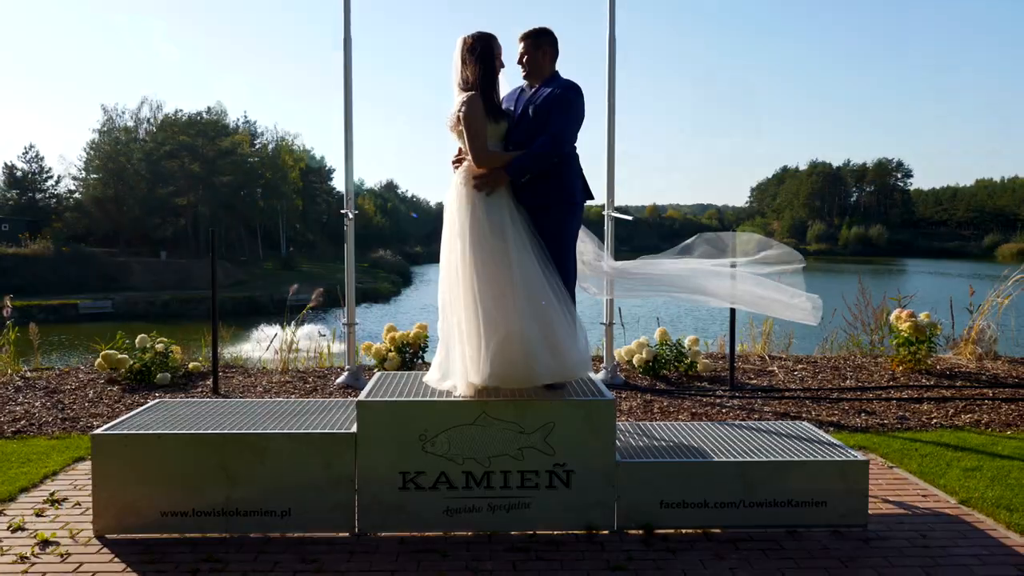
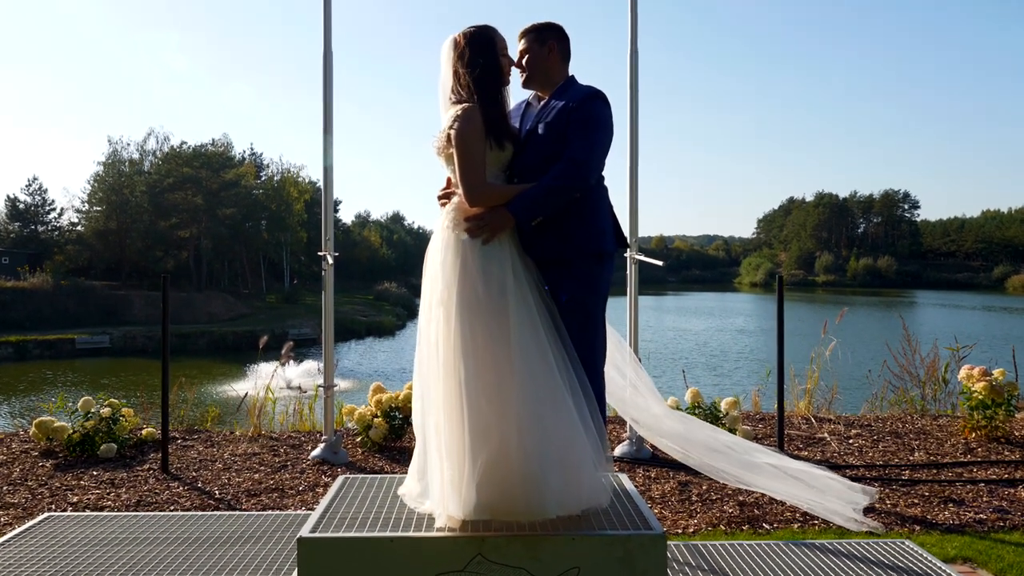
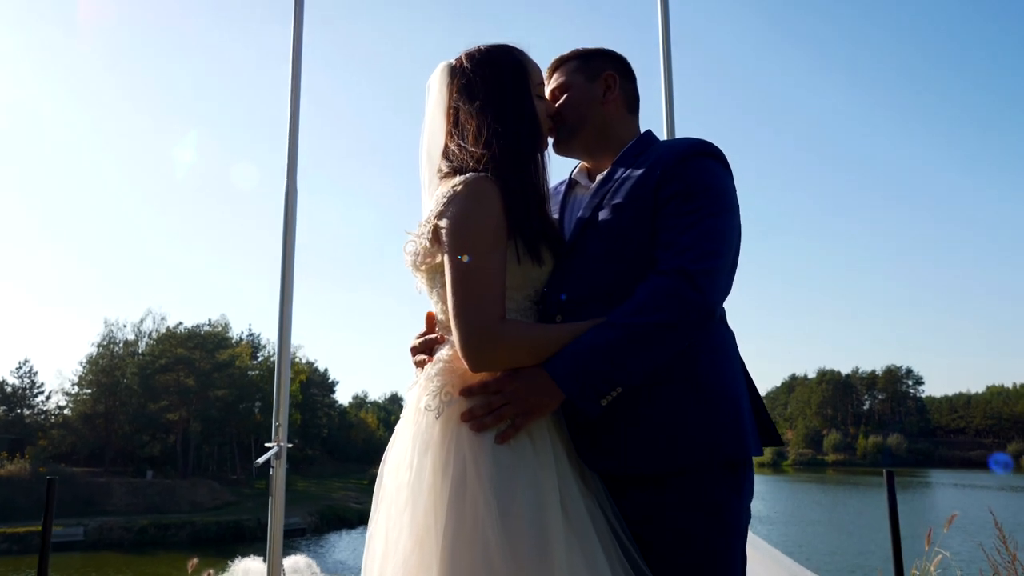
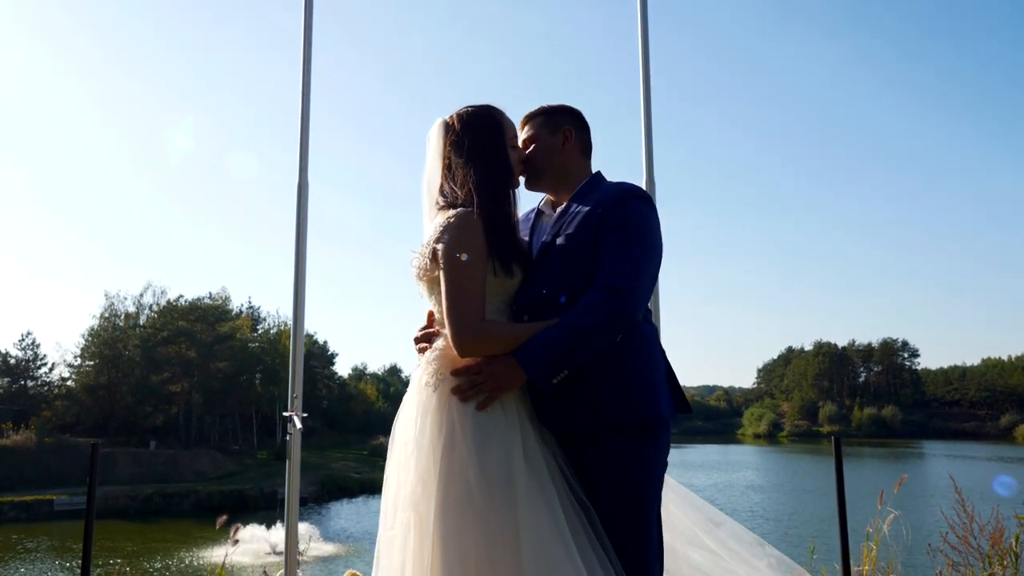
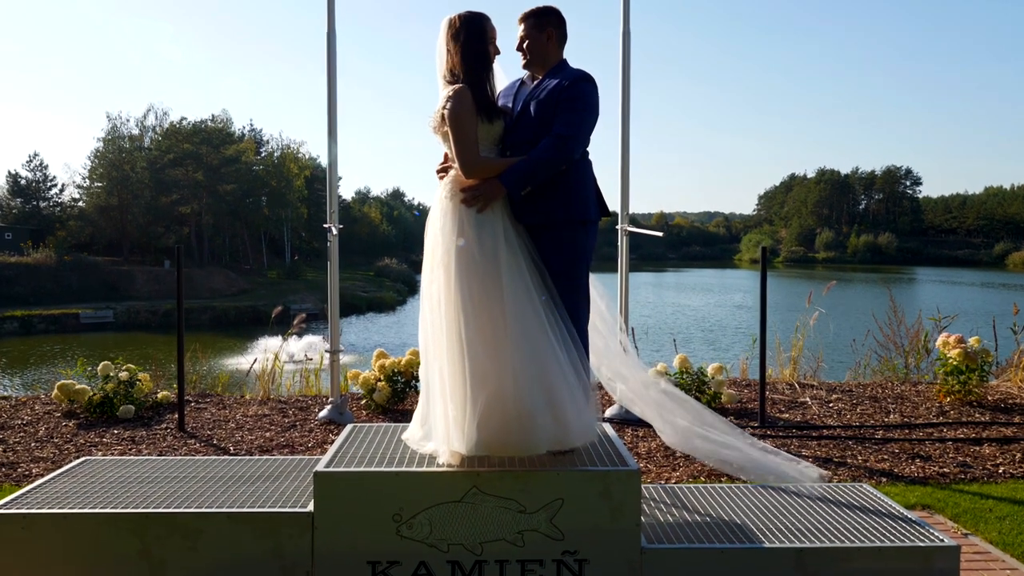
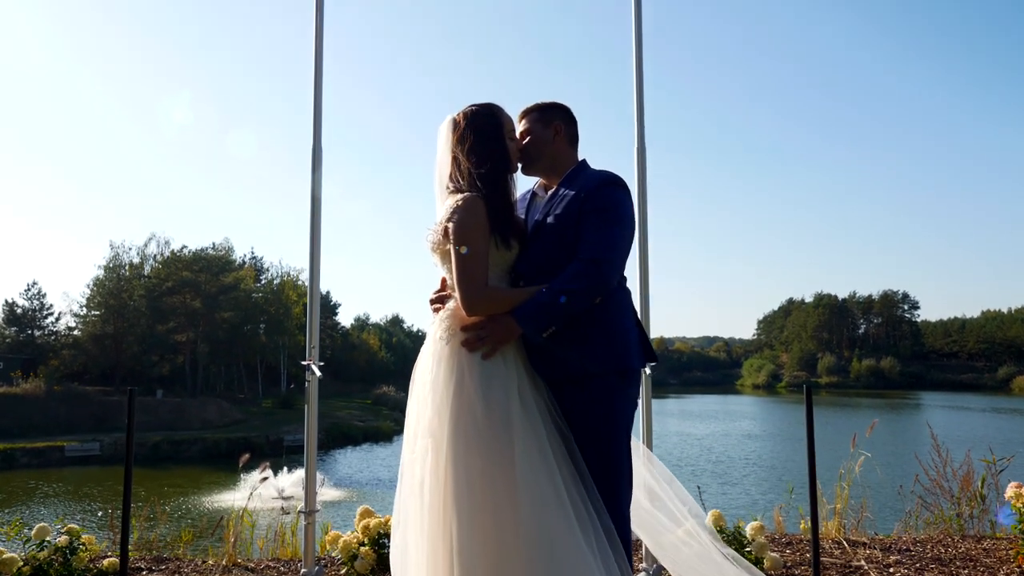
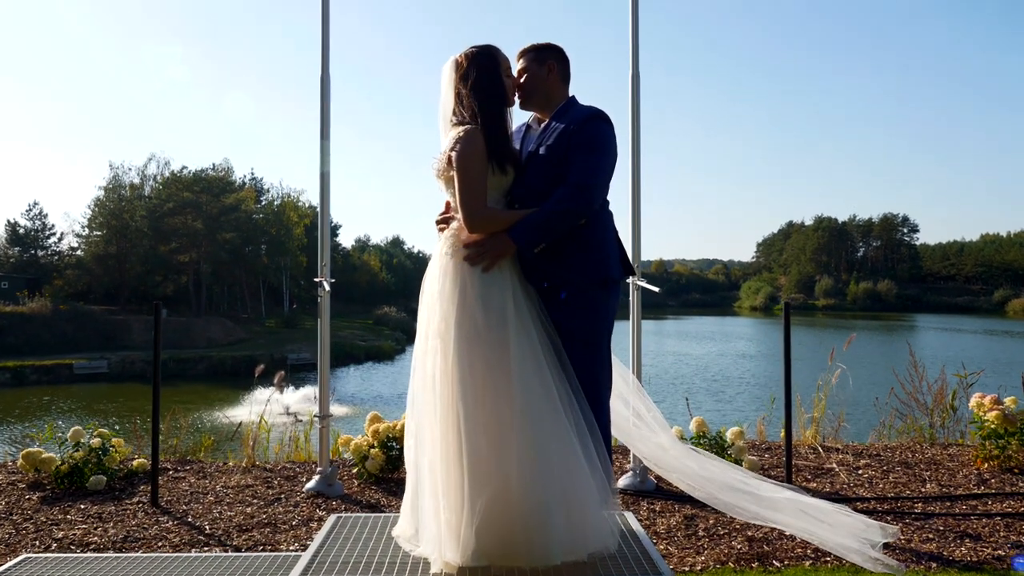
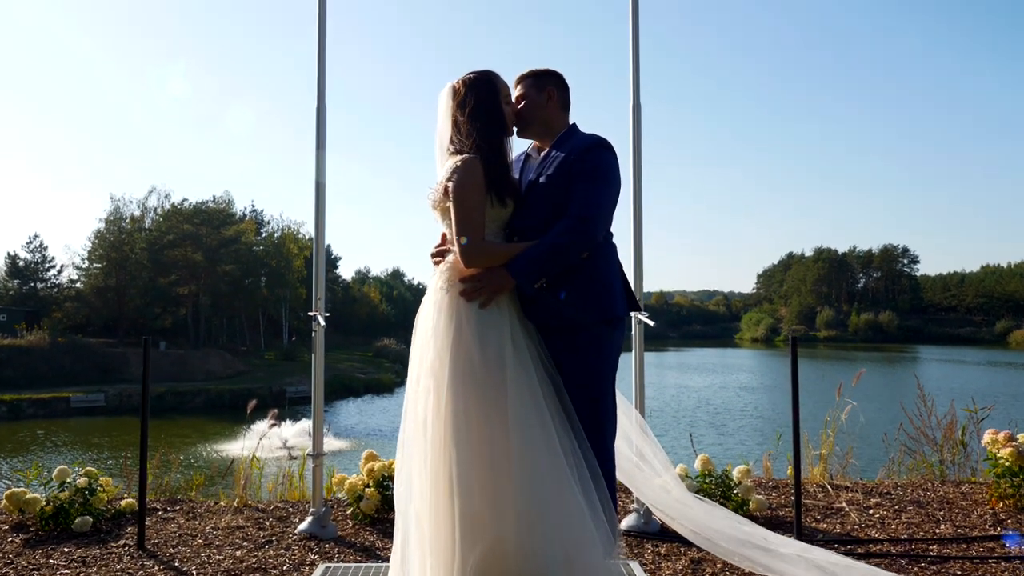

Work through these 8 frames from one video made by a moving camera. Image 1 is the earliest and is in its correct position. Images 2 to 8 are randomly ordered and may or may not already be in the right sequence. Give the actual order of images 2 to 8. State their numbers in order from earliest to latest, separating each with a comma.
5, 2, 7, 8, 6, 4, 3
